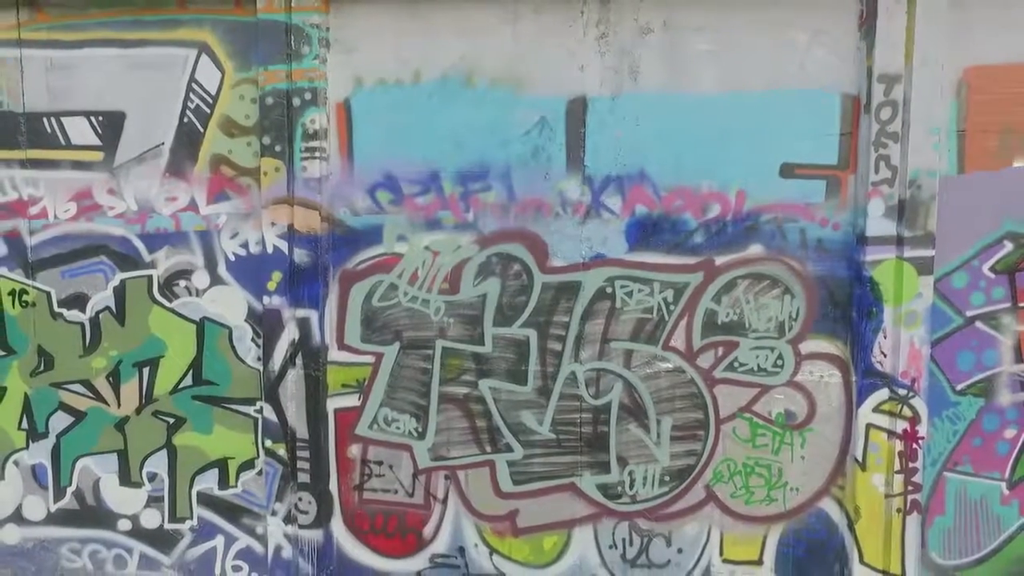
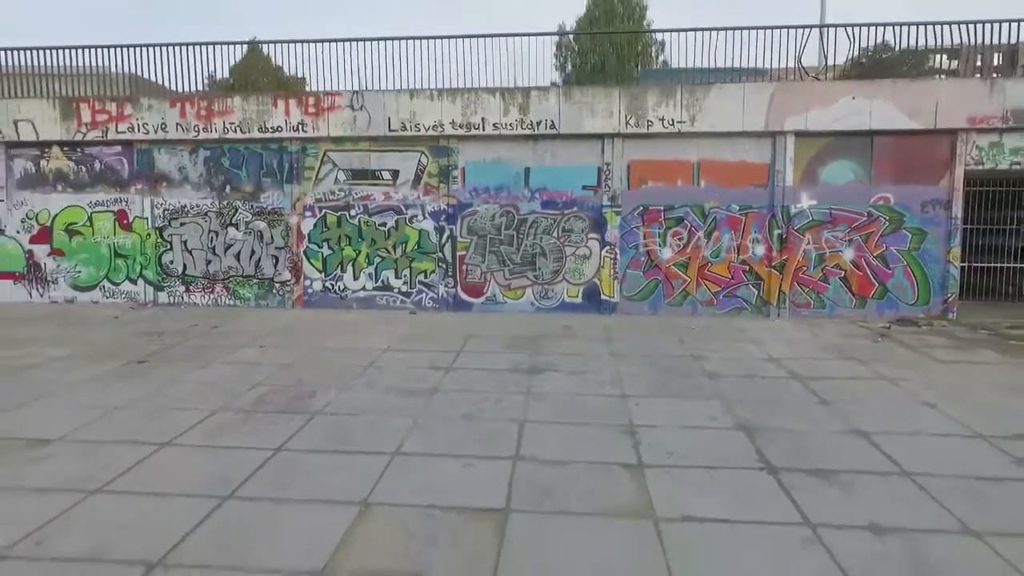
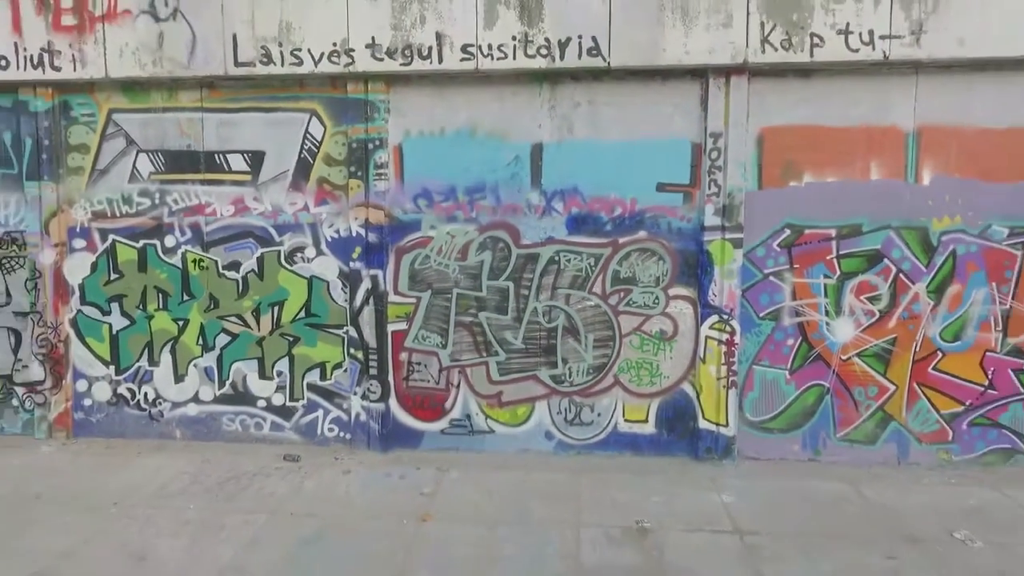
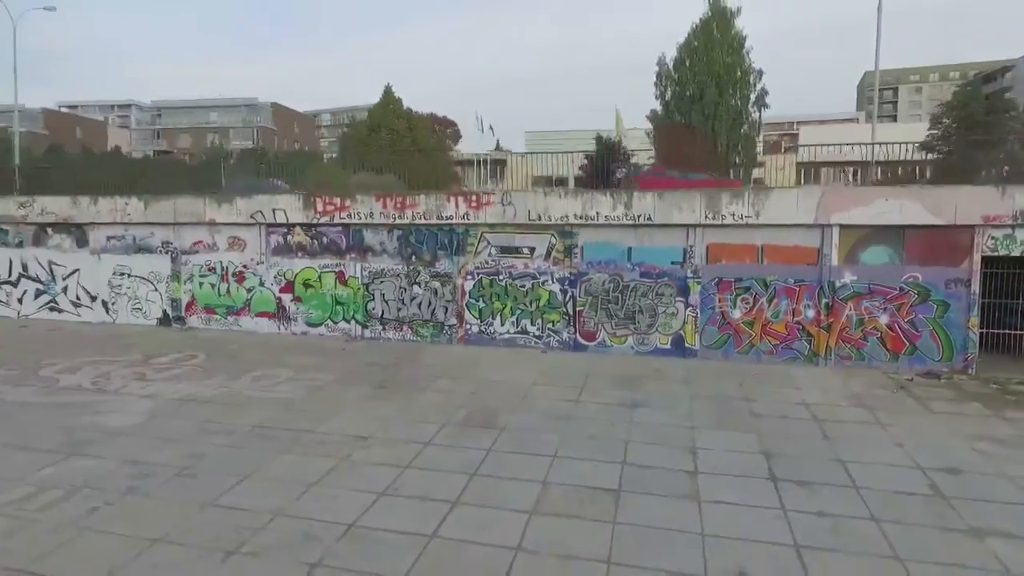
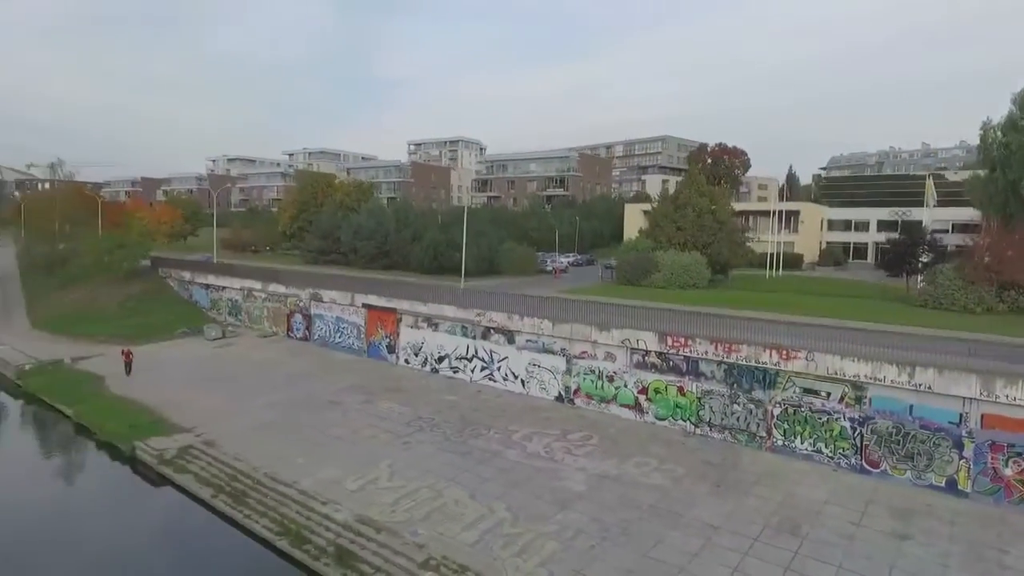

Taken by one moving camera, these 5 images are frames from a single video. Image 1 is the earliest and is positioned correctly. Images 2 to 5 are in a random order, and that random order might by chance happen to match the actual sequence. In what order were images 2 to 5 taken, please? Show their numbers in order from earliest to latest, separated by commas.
3, 2, 4, 5
